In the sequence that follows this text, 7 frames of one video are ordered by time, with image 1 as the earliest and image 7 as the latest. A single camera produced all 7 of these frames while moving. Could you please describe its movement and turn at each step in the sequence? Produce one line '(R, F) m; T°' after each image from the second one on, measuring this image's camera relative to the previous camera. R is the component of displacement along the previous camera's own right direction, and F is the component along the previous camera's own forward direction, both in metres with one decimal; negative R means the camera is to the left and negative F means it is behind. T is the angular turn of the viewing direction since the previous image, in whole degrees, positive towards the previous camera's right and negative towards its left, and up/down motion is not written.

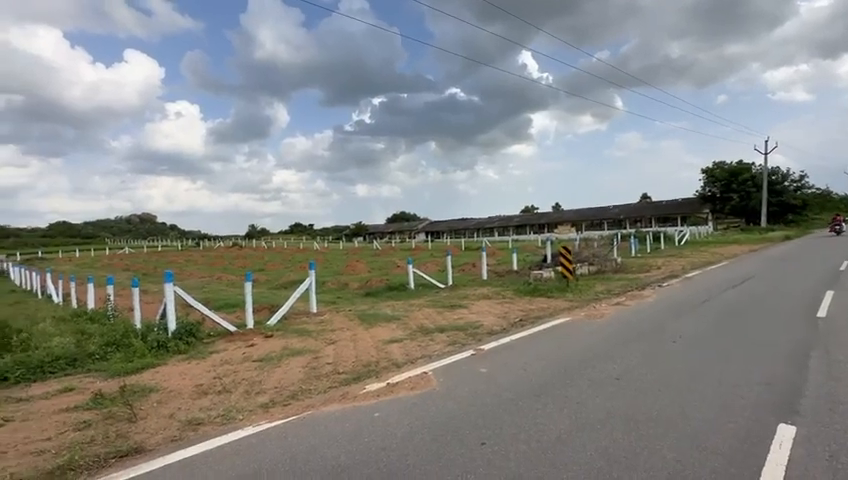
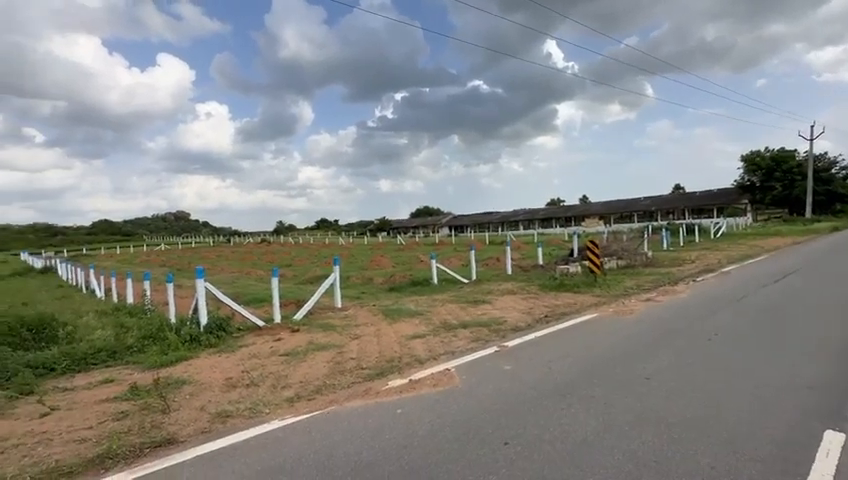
(0.0, +0.1) m; -4°
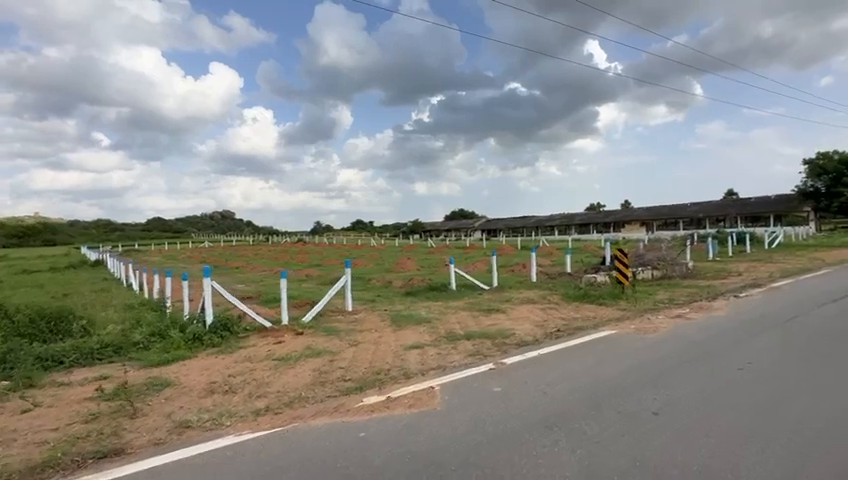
(+0.7, +0.5) m; -5°
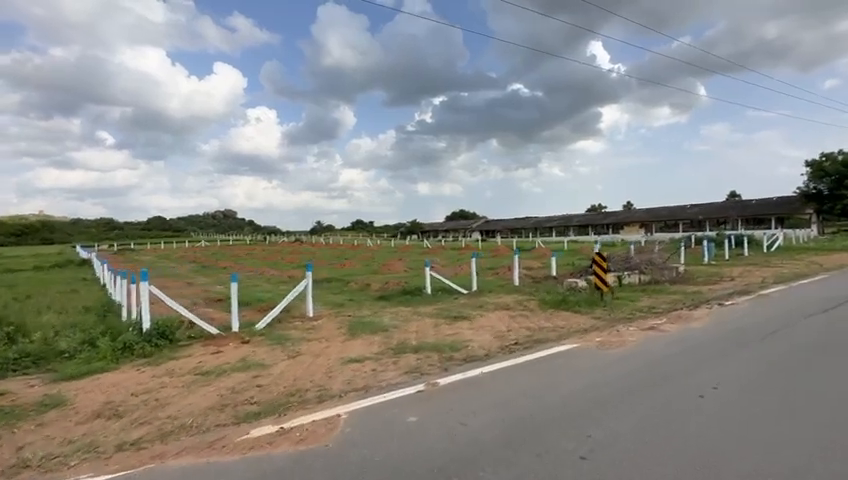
(+1.2, +0.8) m; 0°
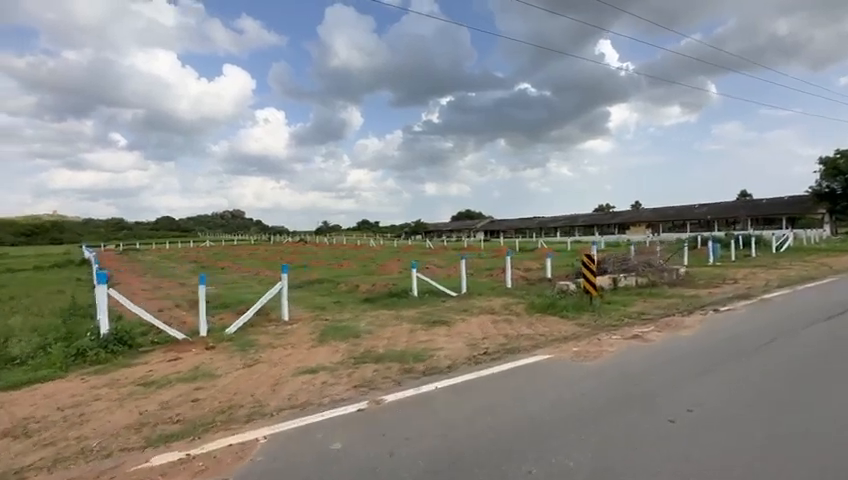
(+0.8, +0.6) m; -1°
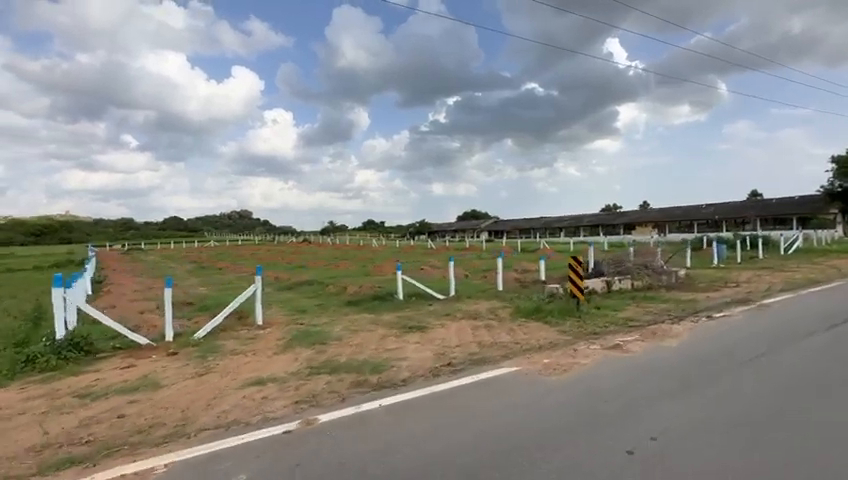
(+0.8, +0.5) m; -1°
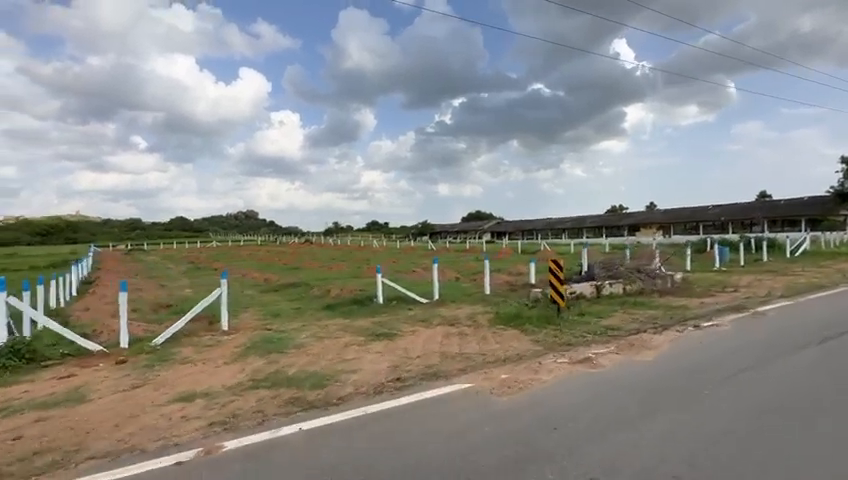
(+0.9, +0.6) m; -1°
